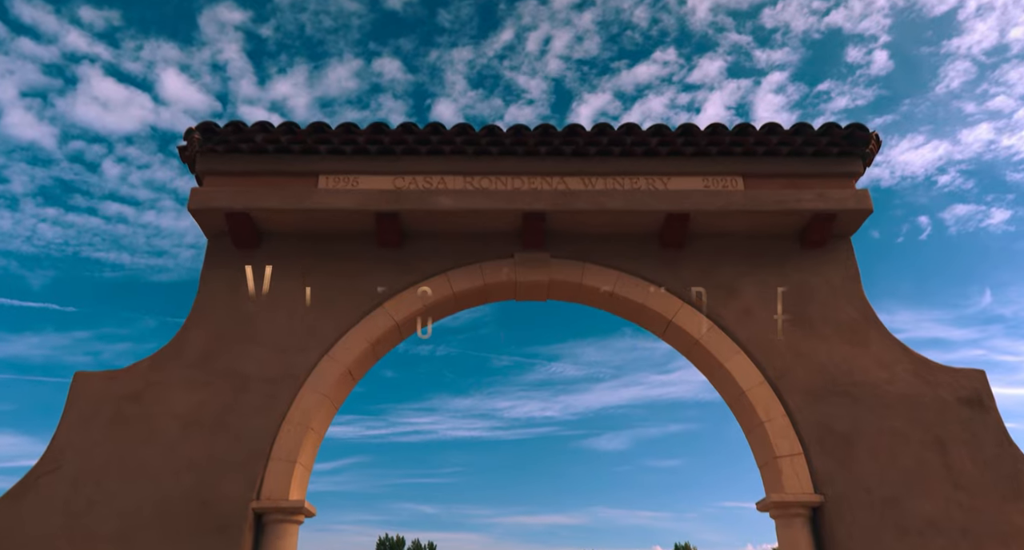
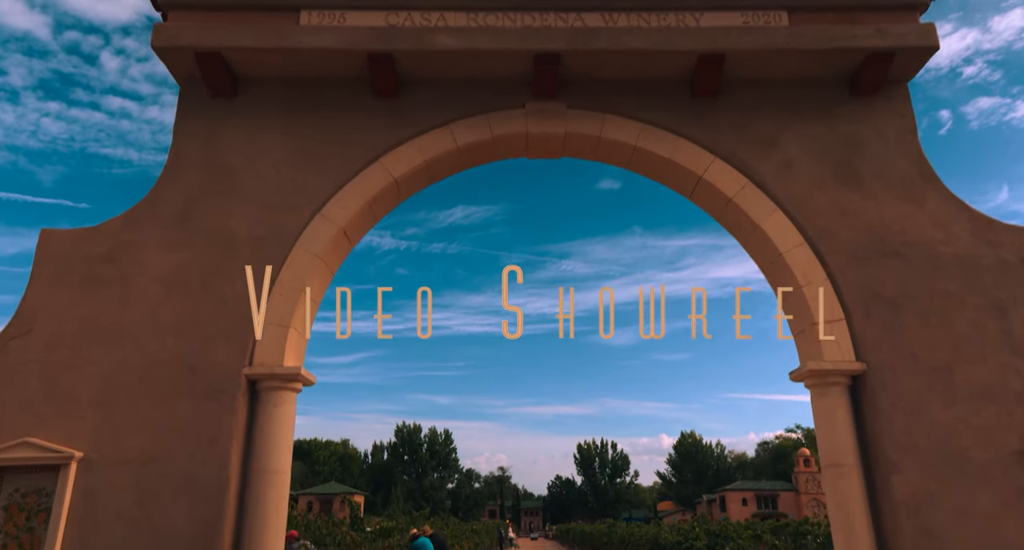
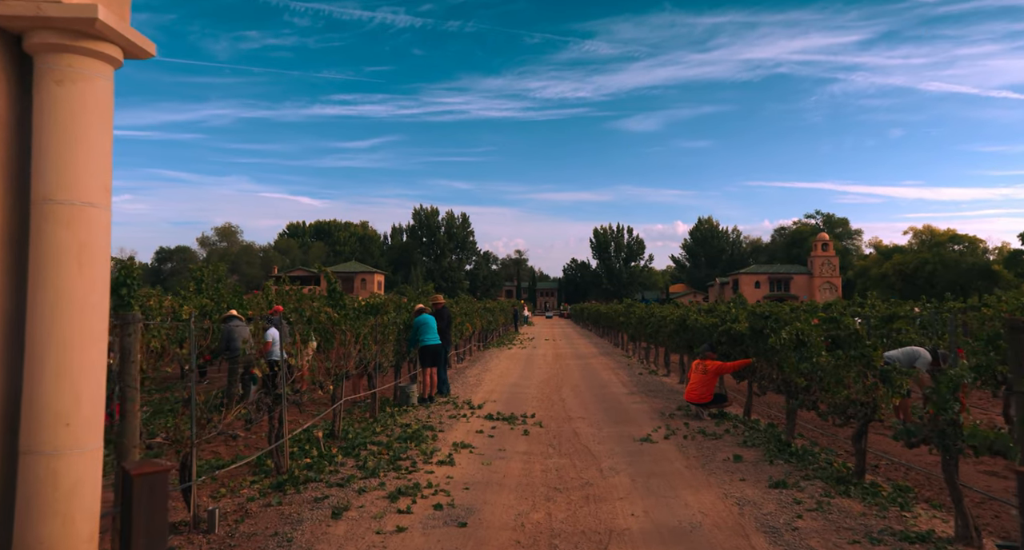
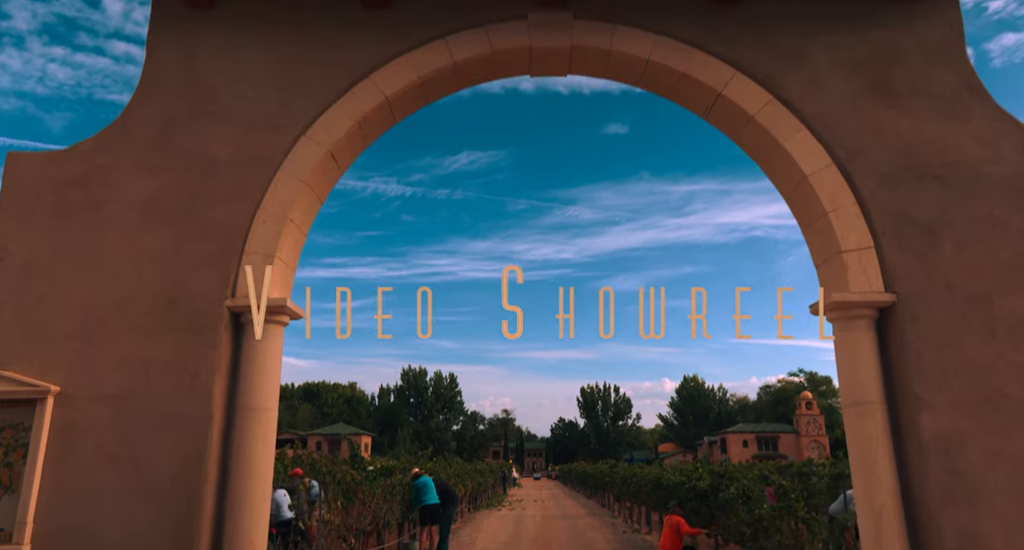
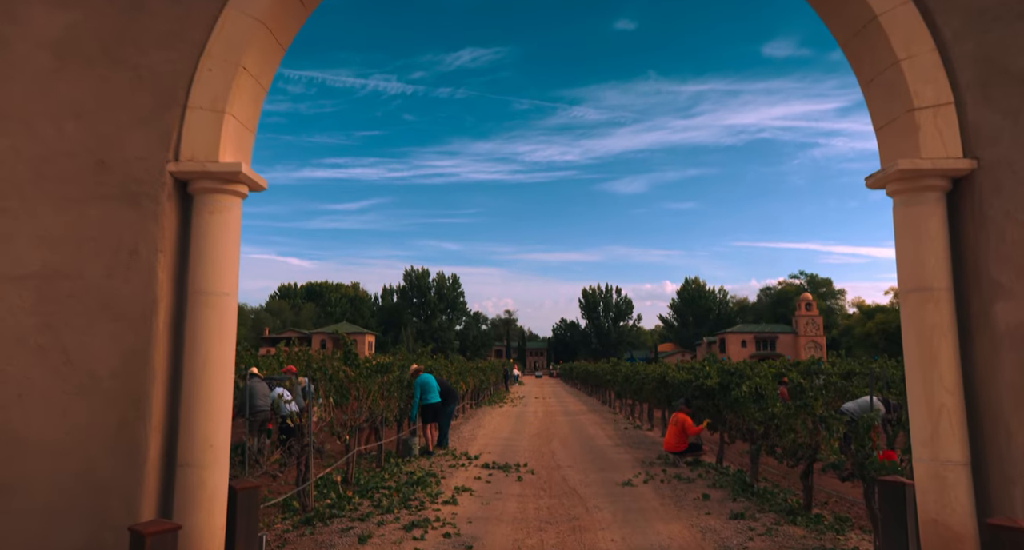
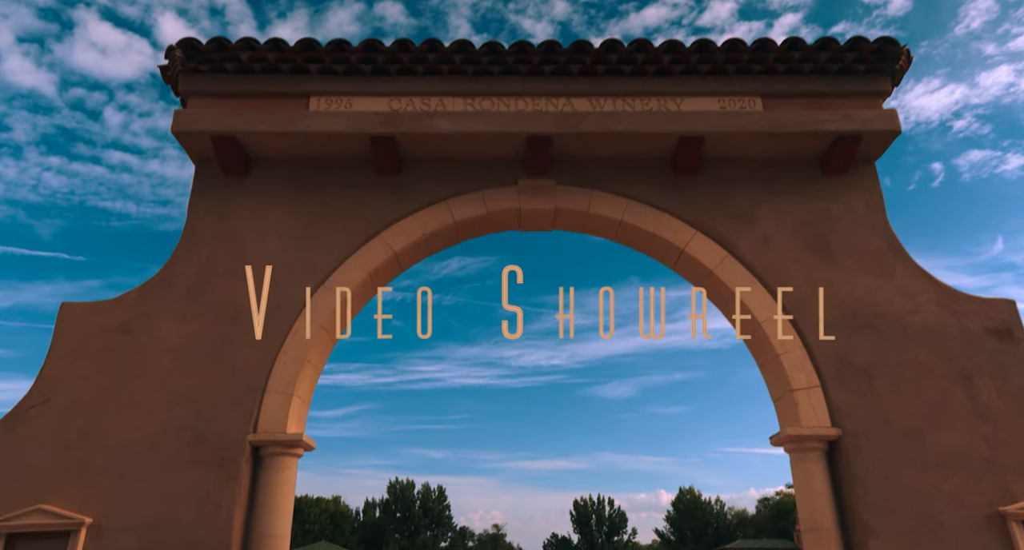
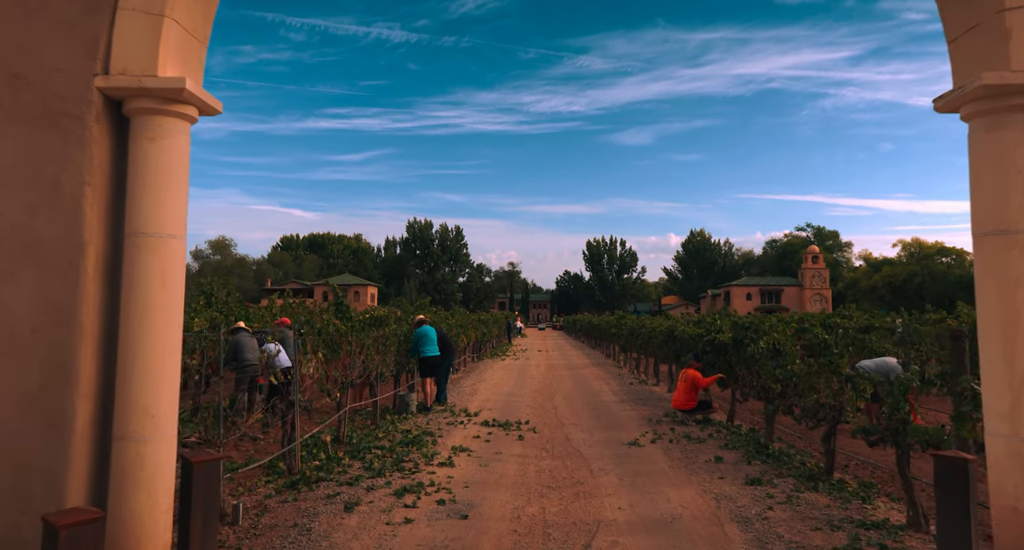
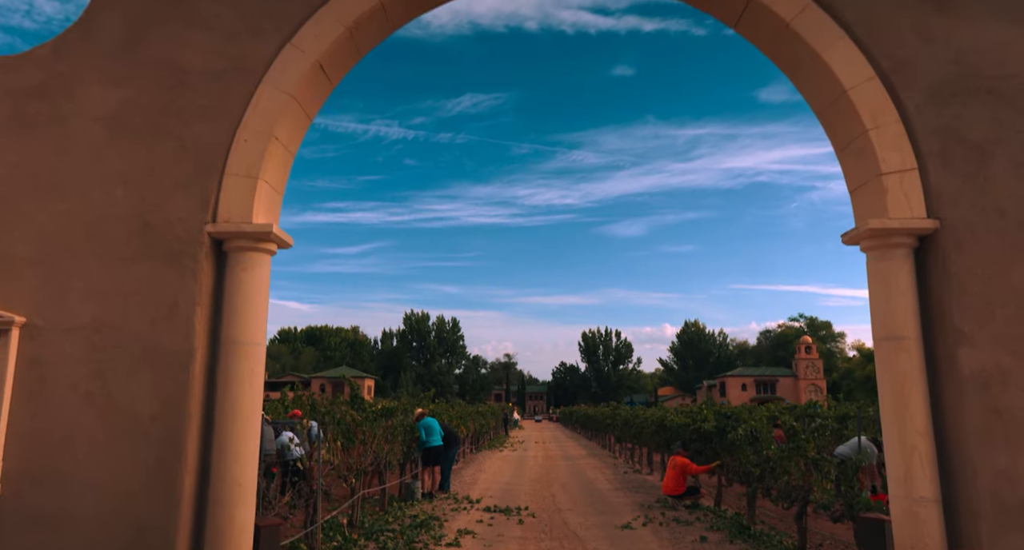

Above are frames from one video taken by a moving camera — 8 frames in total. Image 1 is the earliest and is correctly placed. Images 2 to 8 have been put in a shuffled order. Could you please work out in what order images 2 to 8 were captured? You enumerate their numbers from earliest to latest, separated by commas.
6, 2, 4, 8, 5, 7, 3
